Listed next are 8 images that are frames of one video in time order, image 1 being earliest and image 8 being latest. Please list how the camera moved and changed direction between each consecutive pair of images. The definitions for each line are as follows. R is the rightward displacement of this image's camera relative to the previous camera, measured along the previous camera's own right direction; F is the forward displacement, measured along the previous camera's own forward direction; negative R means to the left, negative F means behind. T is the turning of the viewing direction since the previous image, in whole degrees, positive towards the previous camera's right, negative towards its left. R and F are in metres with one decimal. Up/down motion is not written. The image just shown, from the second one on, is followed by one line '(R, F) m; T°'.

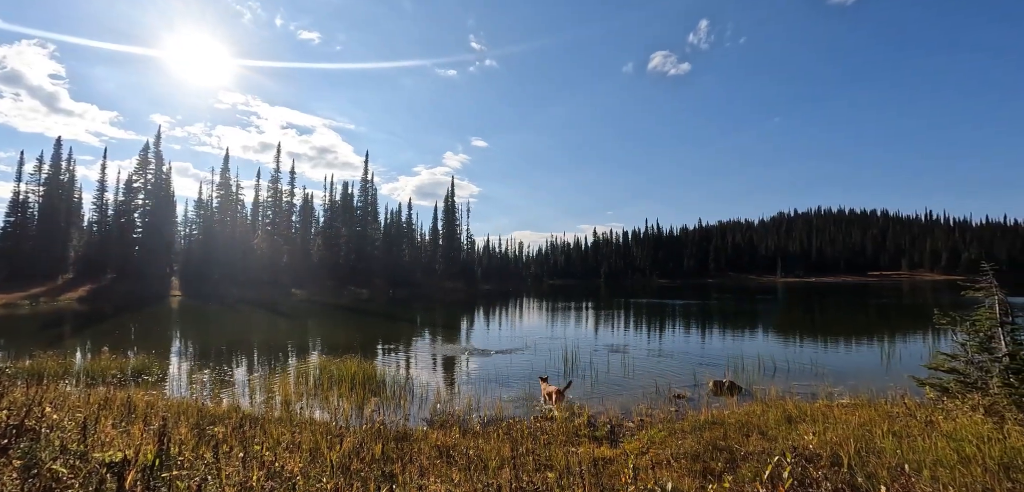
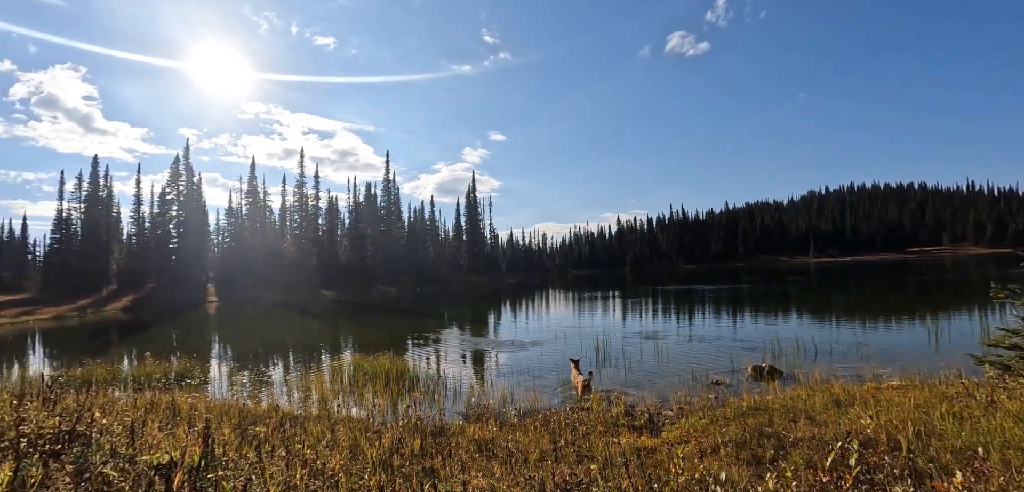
(-0.1, +0.1) m; -3°
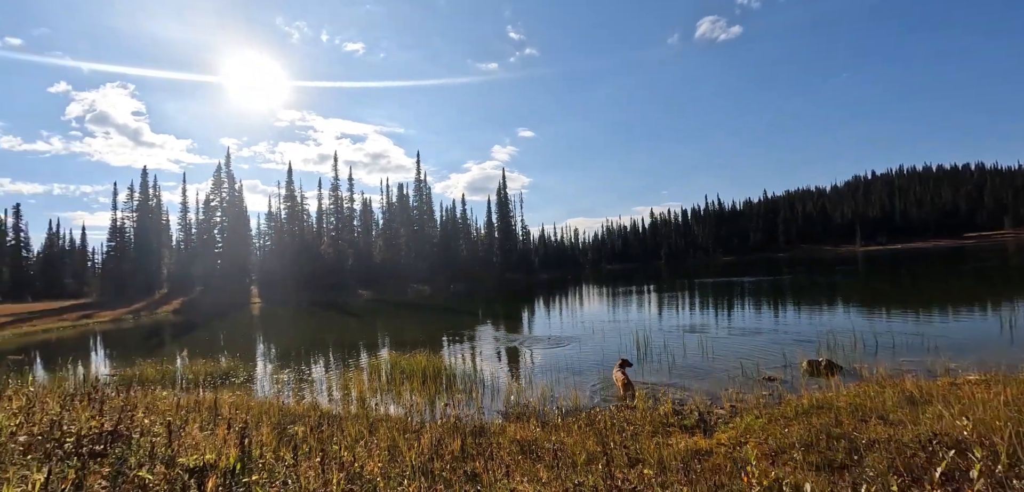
(-0.1, +0.4) m; -4°
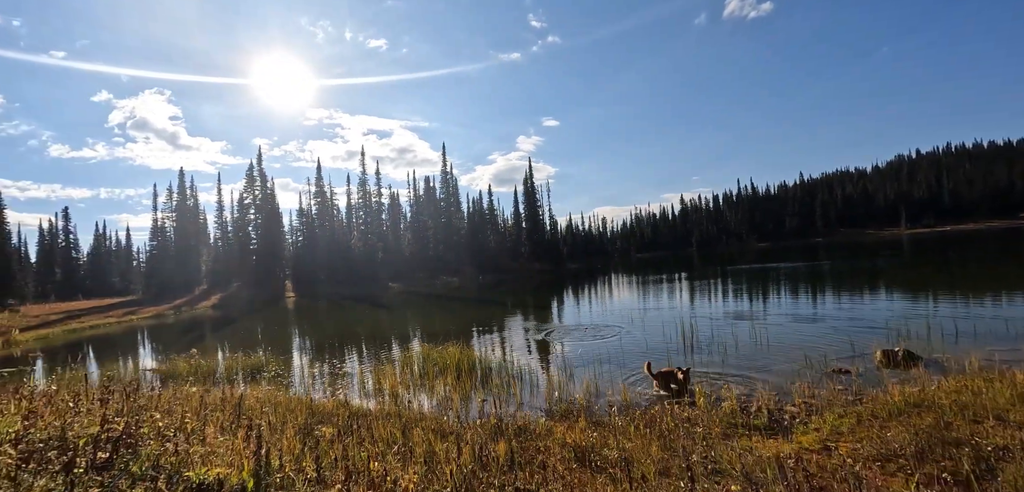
(-0.3, +0.9) m; -3°
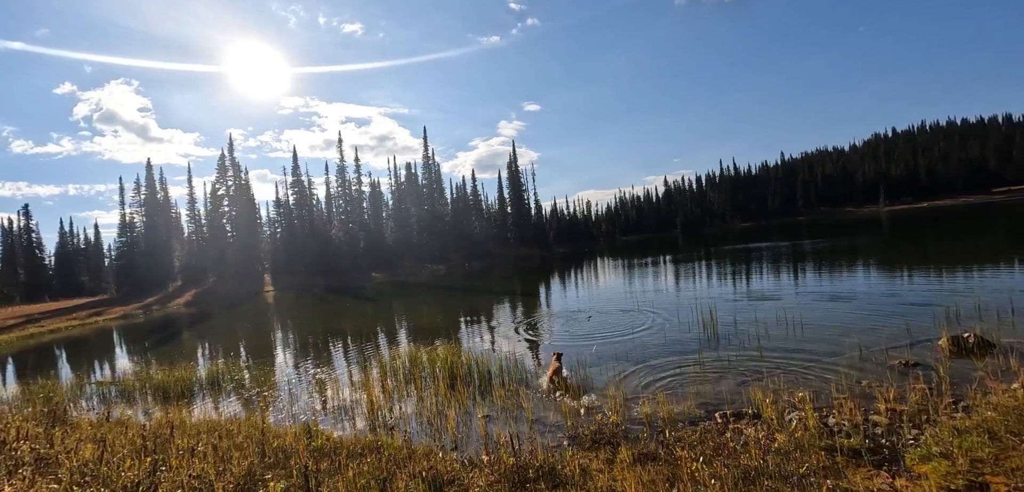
(-0.4, +2.2) m; +2°
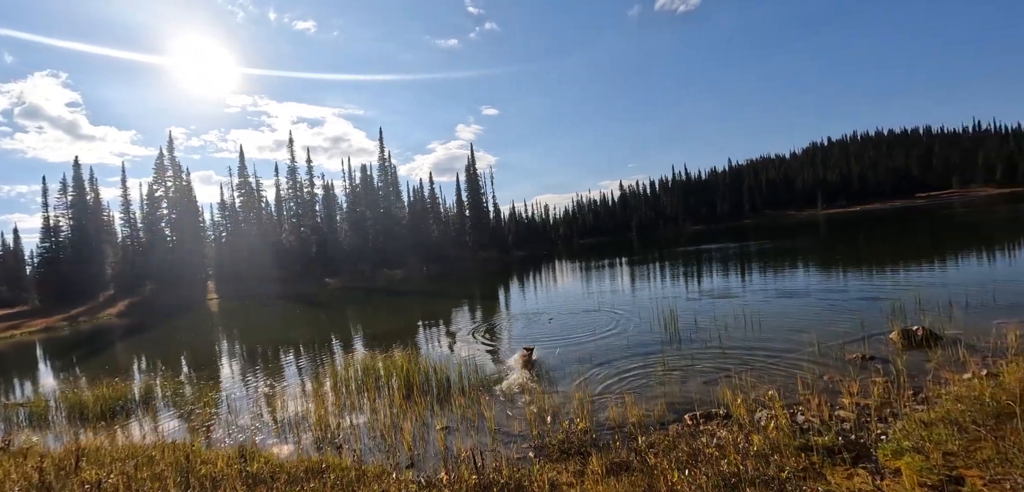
(0.0, +0.5) m; +5°
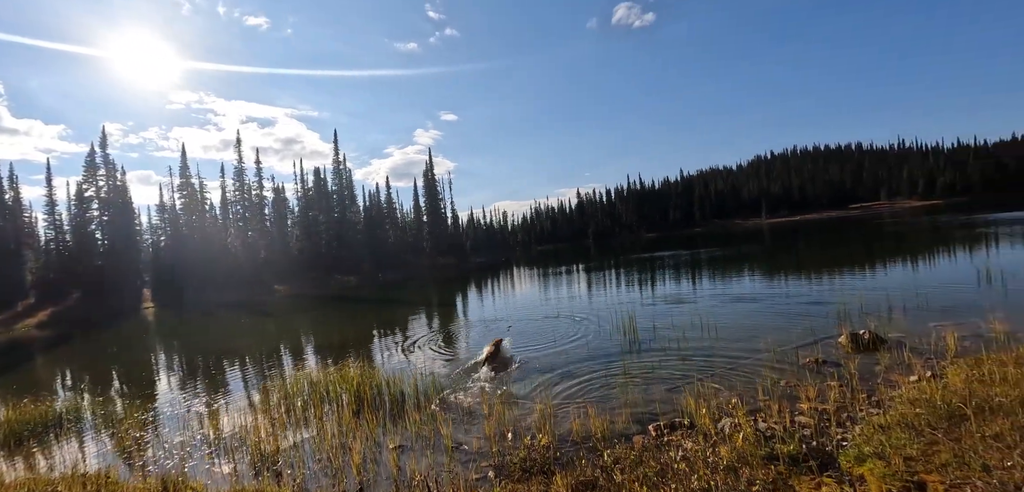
(0.0, +0.4) m; +5°
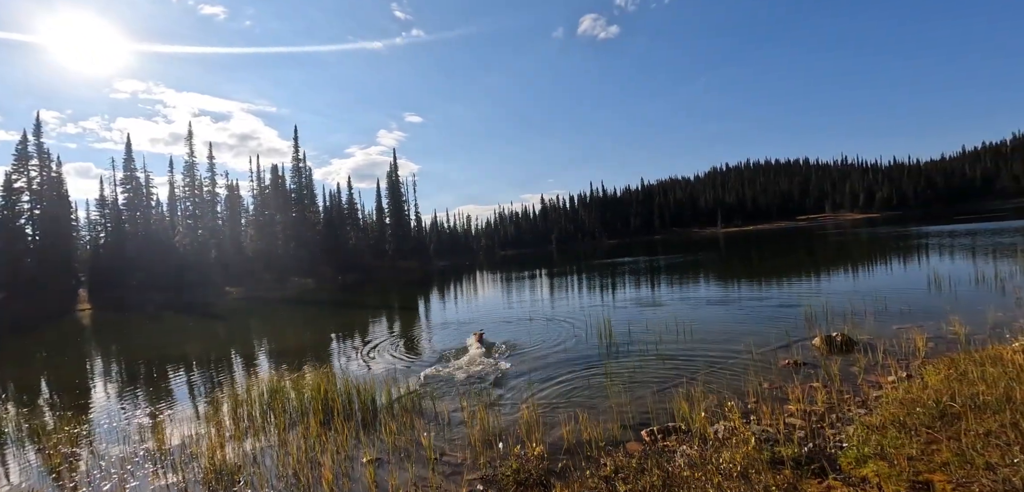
(-0.4, +0.6) m; +4°
